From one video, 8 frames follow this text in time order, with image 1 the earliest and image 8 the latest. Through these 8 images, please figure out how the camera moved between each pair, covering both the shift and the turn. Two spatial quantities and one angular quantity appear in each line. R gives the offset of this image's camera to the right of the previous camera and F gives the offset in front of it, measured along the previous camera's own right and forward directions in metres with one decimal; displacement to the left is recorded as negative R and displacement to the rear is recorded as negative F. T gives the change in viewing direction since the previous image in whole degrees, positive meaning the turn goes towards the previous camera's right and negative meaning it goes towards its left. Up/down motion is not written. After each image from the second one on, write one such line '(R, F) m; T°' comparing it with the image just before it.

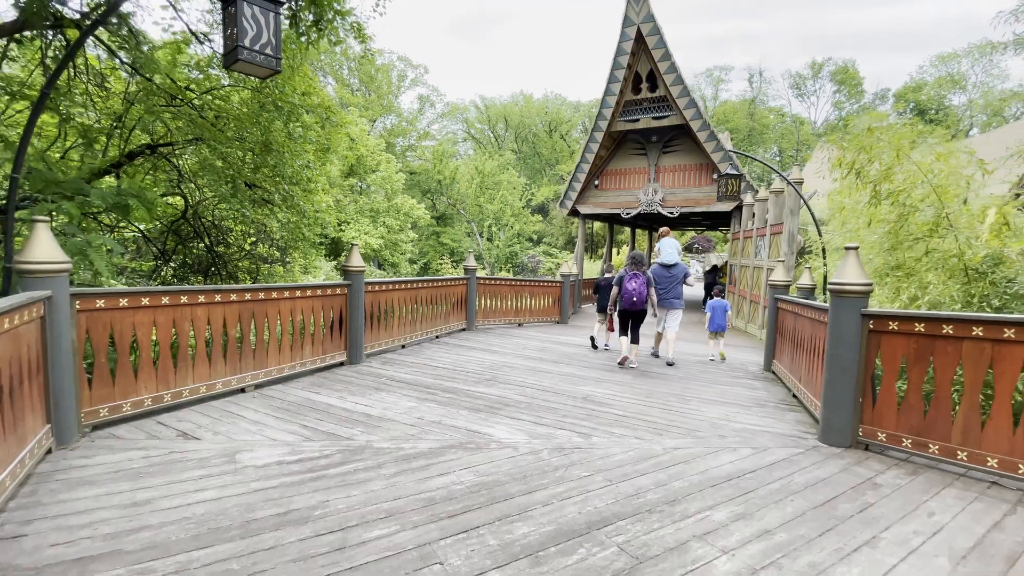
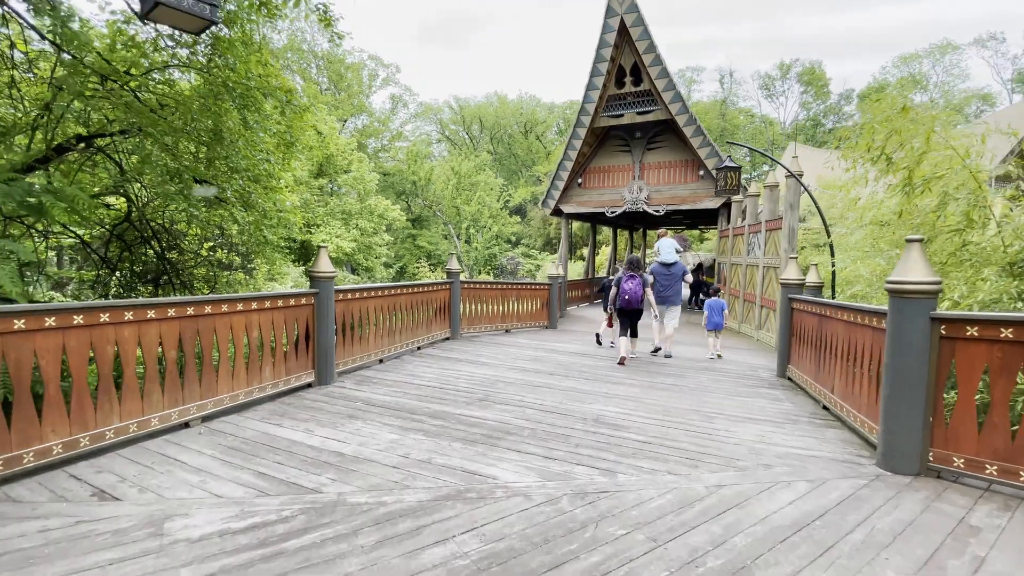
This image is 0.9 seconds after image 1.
(-0.2, +0.6) m; +3°
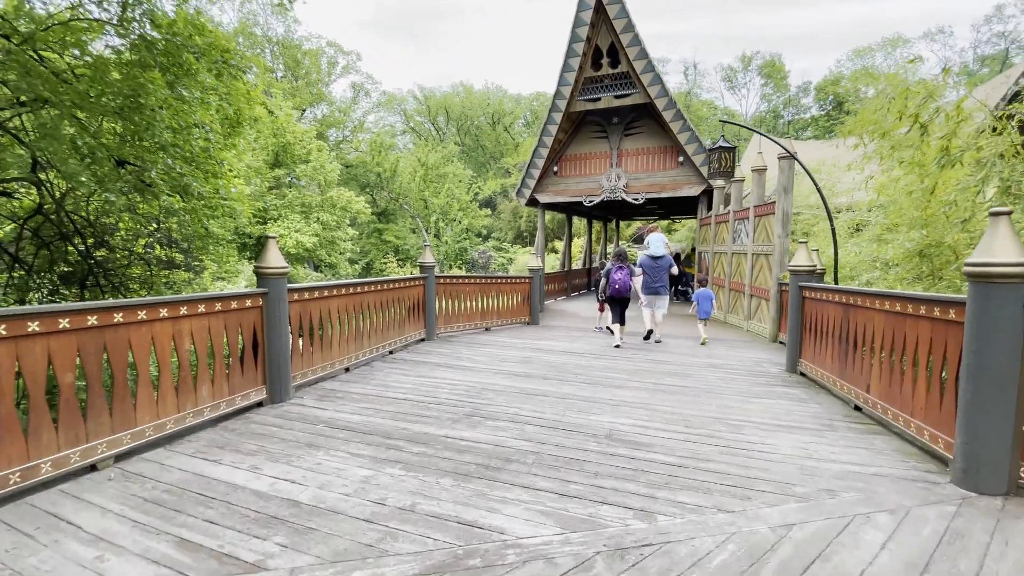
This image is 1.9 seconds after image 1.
(-0.2, +0.7) m; +4°
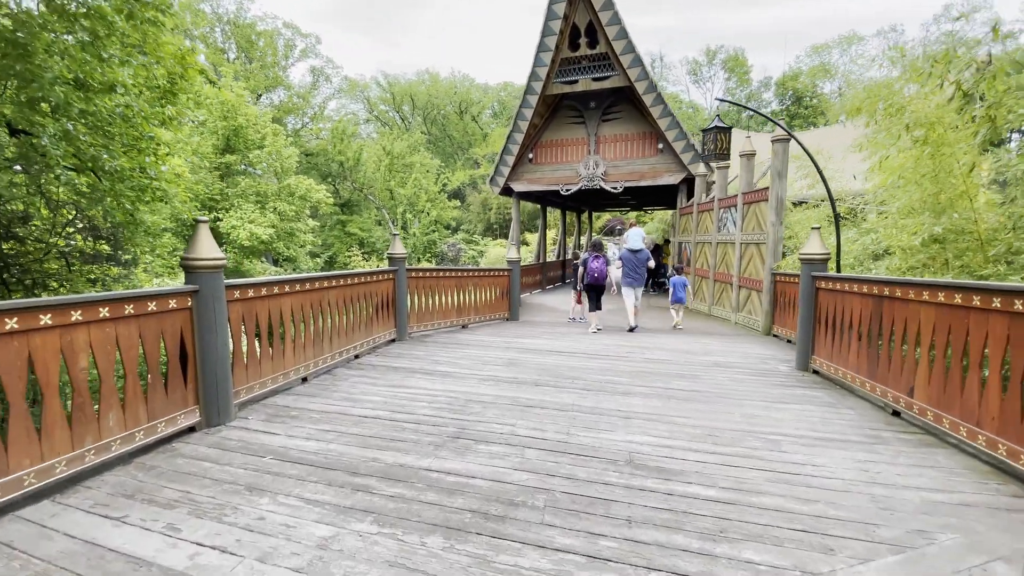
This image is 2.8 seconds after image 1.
(-0.2, +0.6) m; +4°
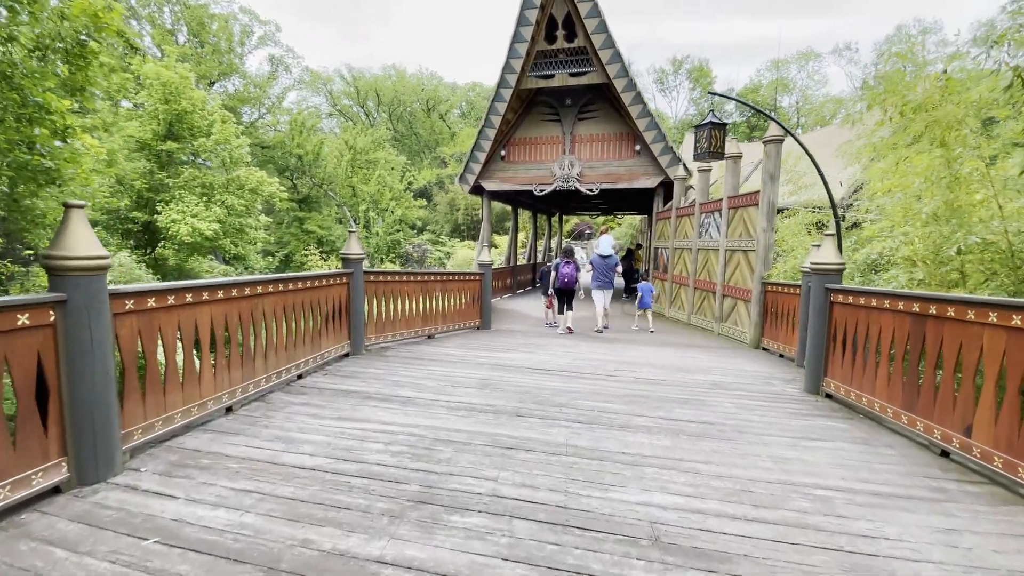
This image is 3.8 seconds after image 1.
(-0.1, +0.7) m; +4°
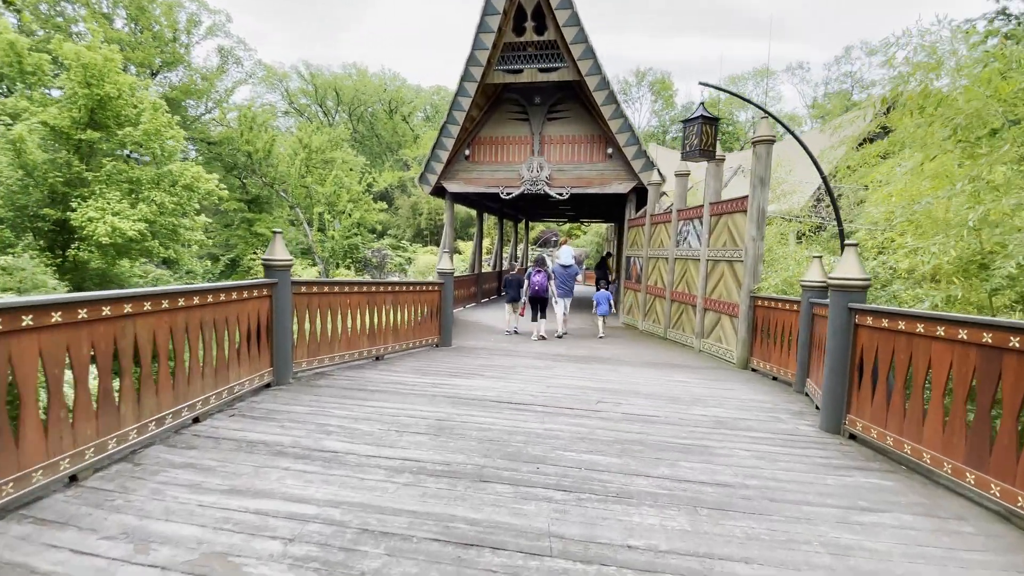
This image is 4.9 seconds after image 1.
(0.0, +0.8) m; +4°
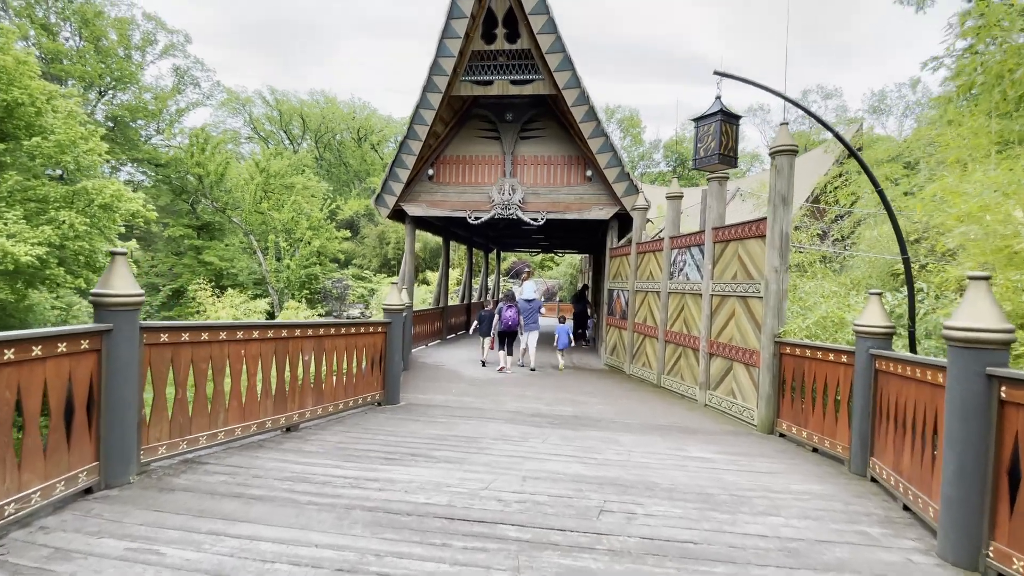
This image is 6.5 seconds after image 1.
(+0.1, +1.3) m; +3°
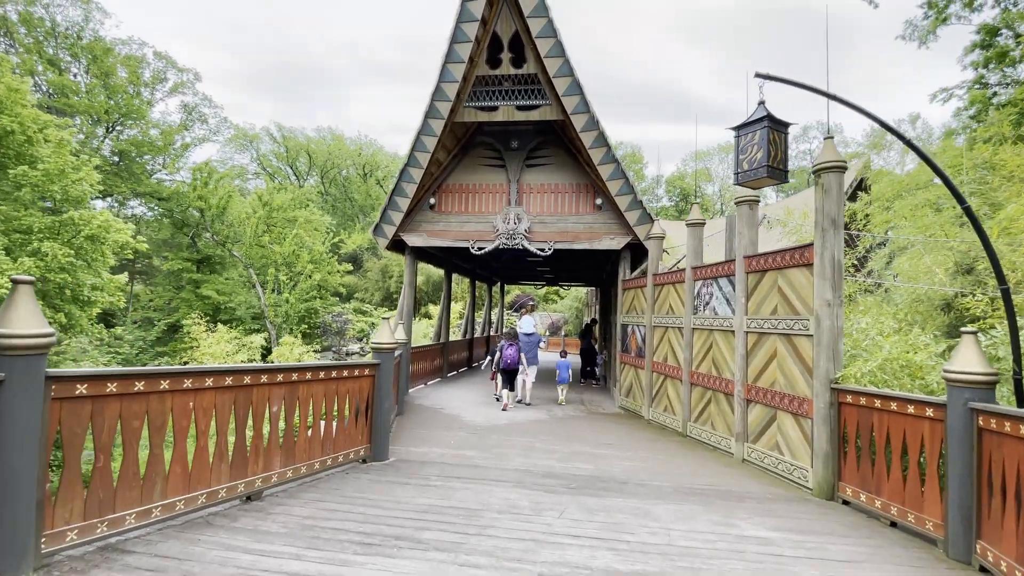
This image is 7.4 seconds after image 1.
(0.0, +0.6) m; 0°
